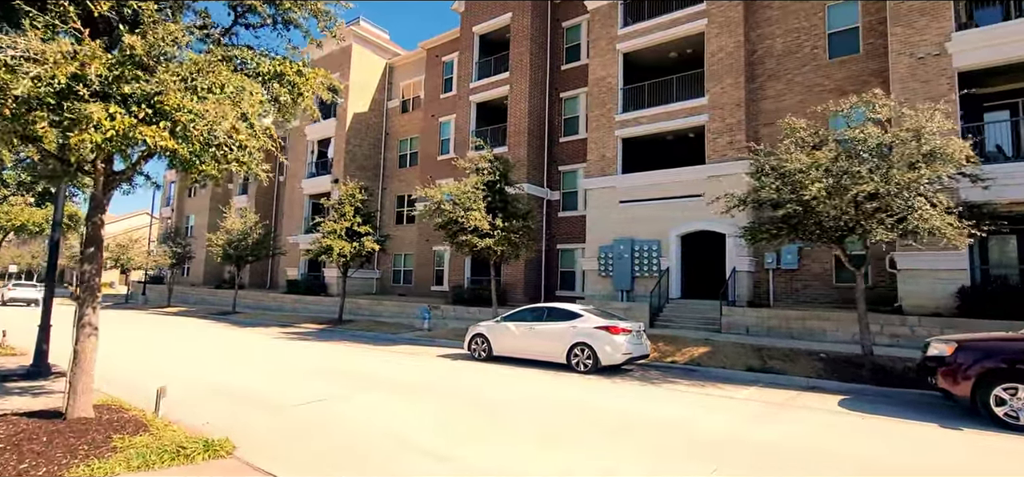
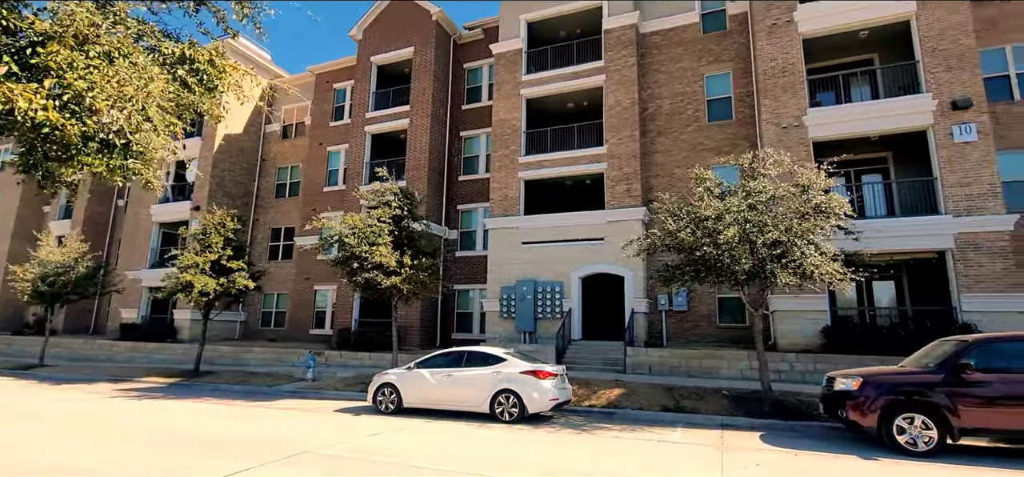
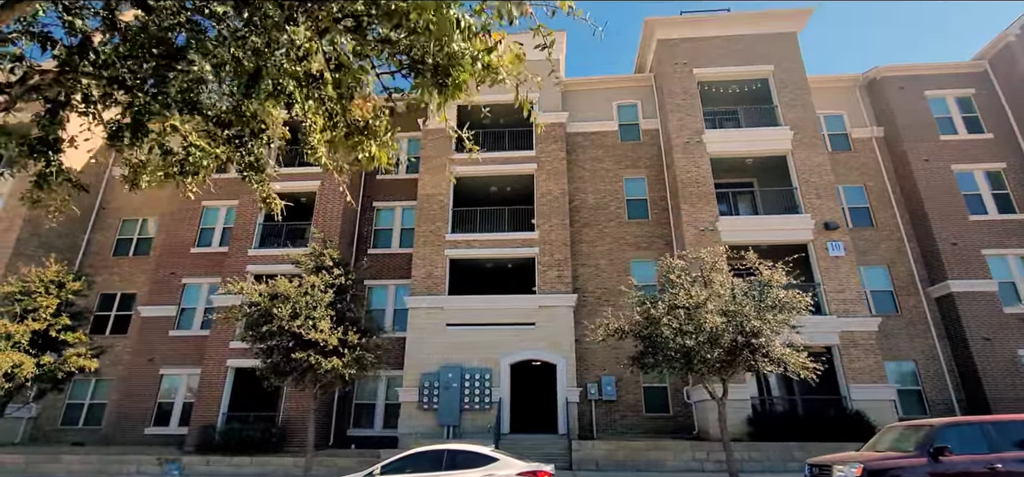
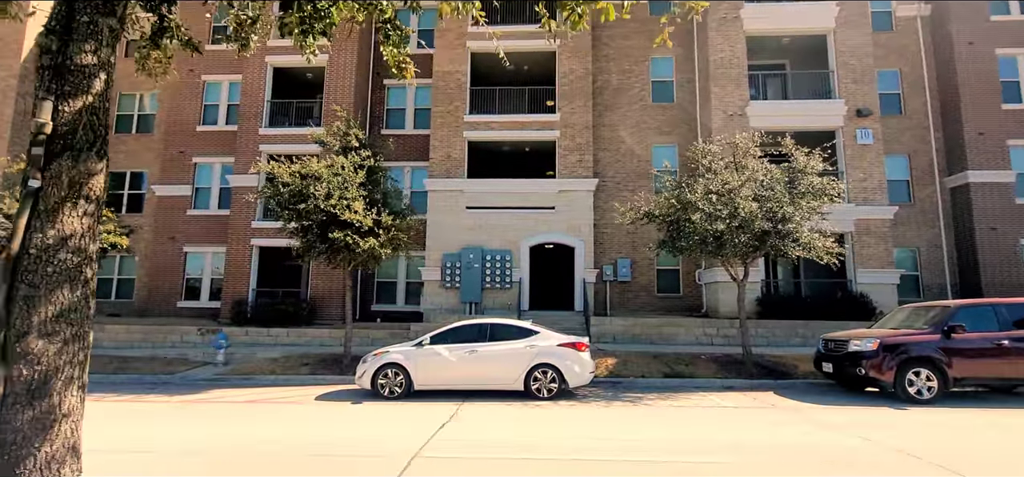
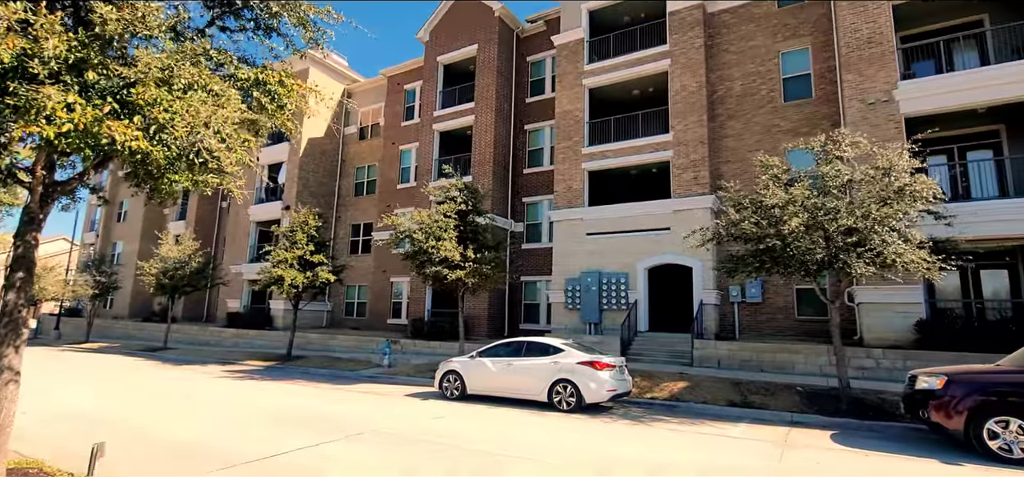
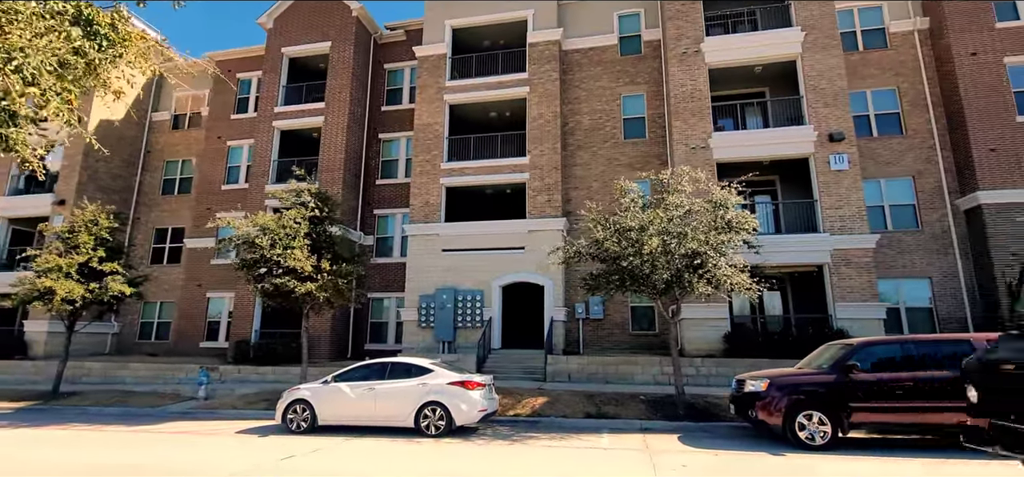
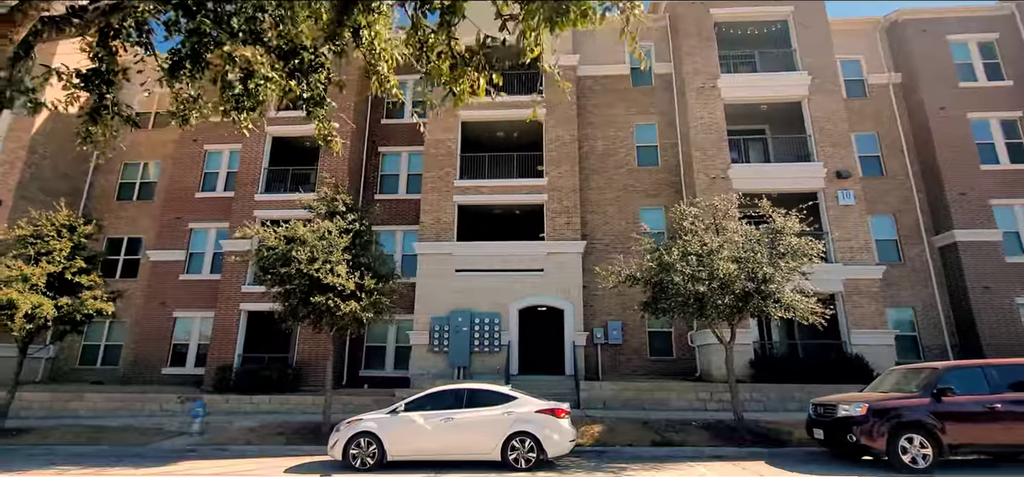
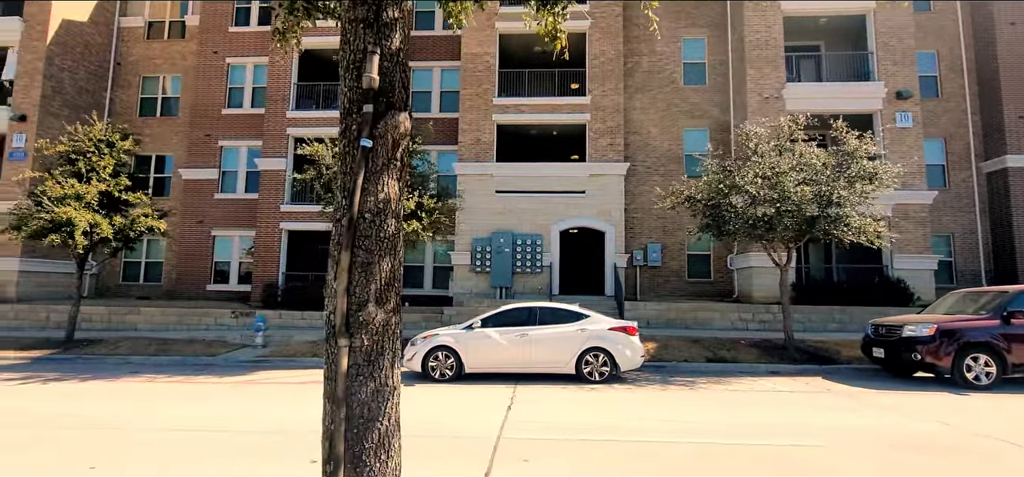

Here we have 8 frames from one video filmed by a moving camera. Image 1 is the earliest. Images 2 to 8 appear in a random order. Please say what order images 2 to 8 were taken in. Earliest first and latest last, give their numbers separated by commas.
5, 2, 6, 3, 7, 4, 8
